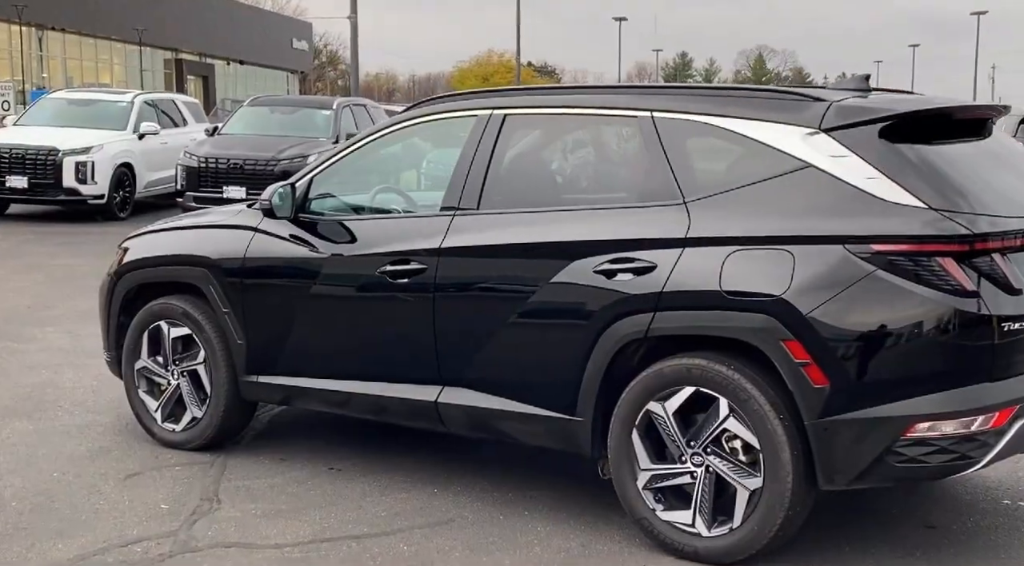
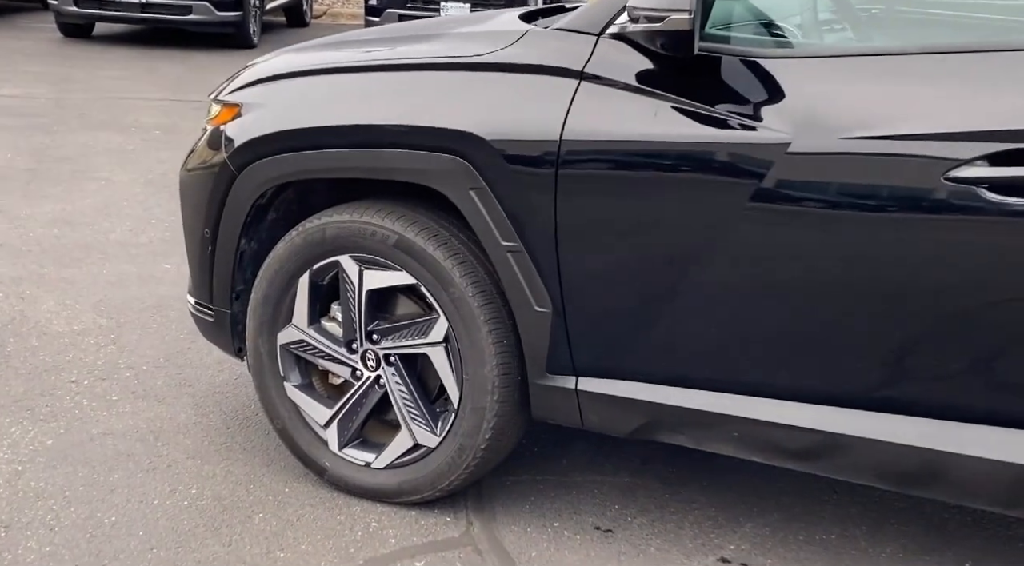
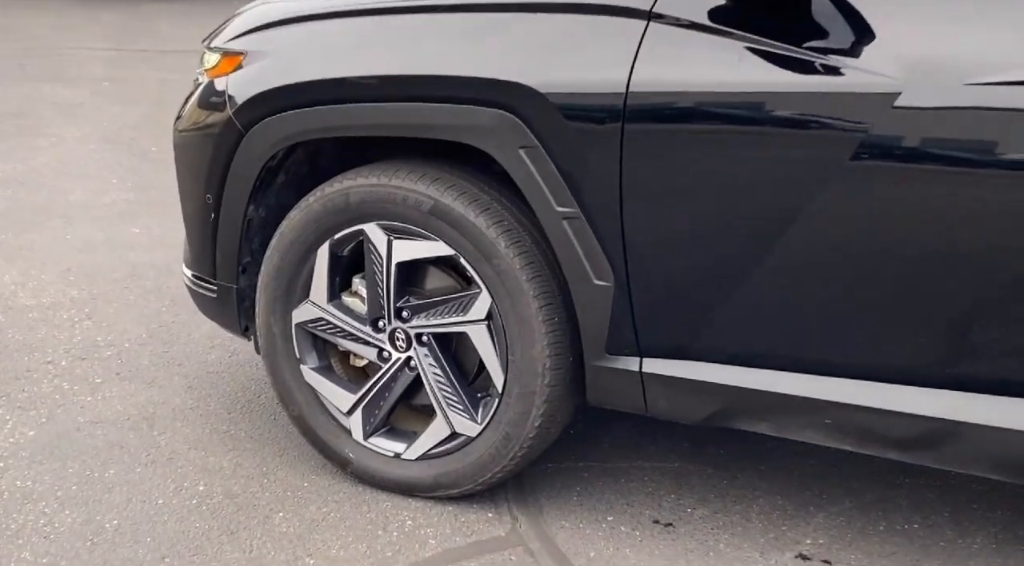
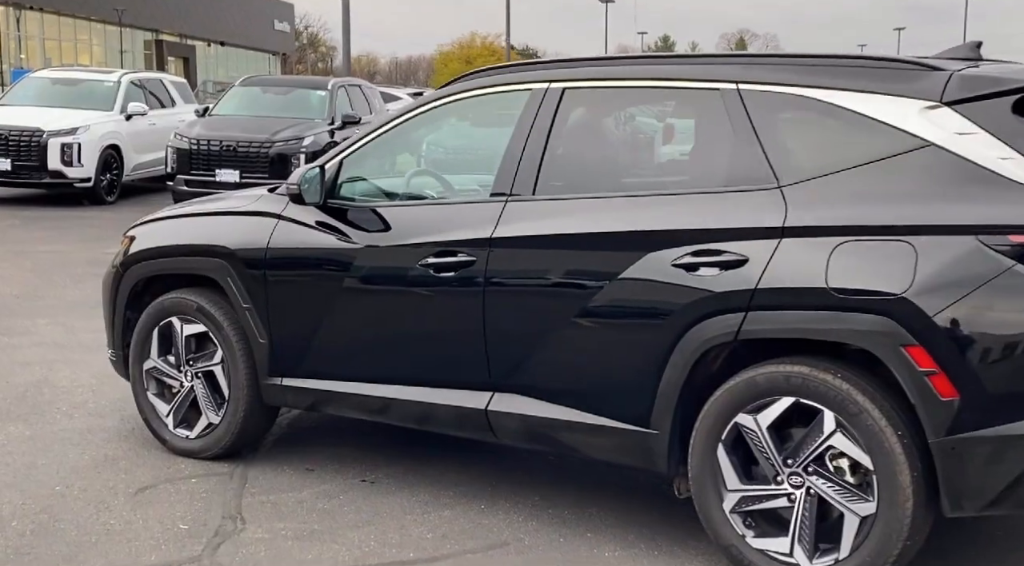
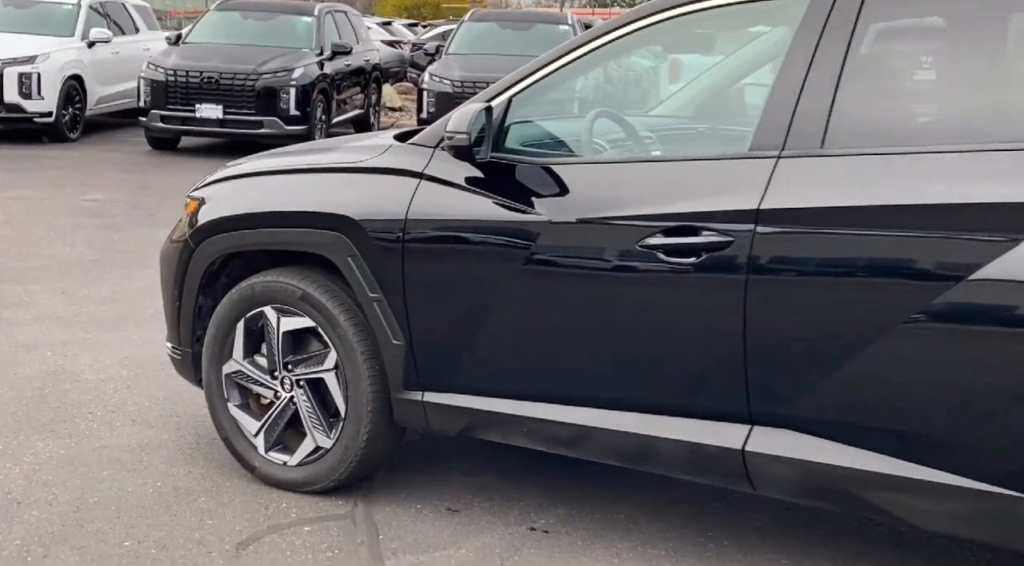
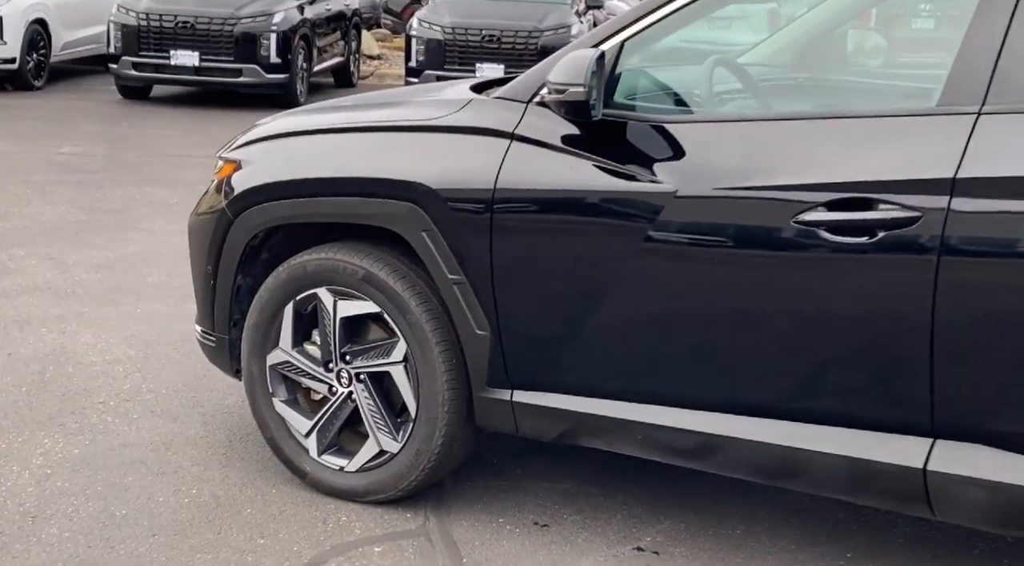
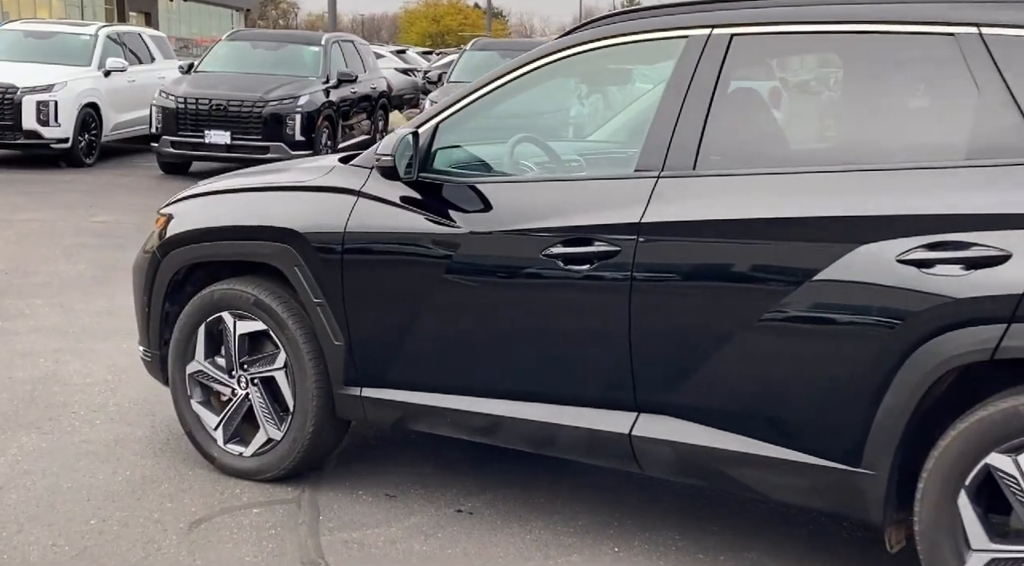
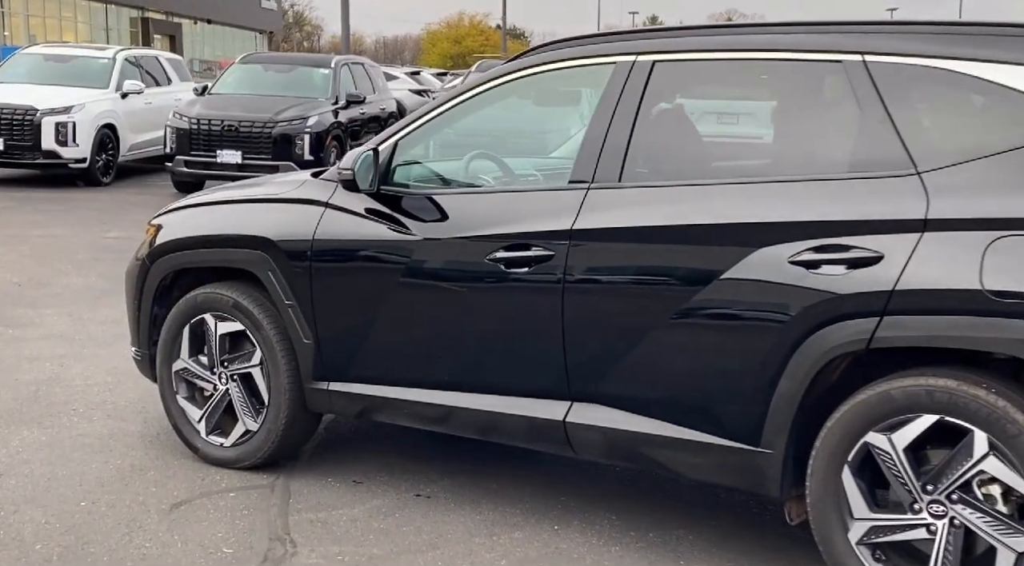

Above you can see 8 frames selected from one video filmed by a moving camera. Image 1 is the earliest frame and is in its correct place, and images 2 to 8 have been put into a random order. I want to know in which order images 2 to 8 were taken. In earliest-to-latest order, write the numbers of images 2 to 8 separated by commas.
4, 8, 7, 5, 6, 2, 3
